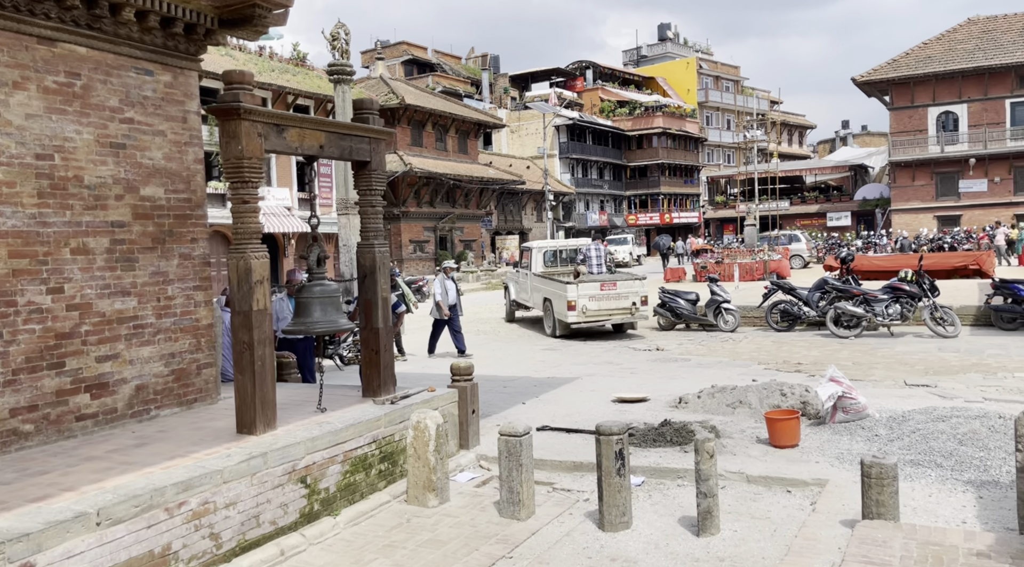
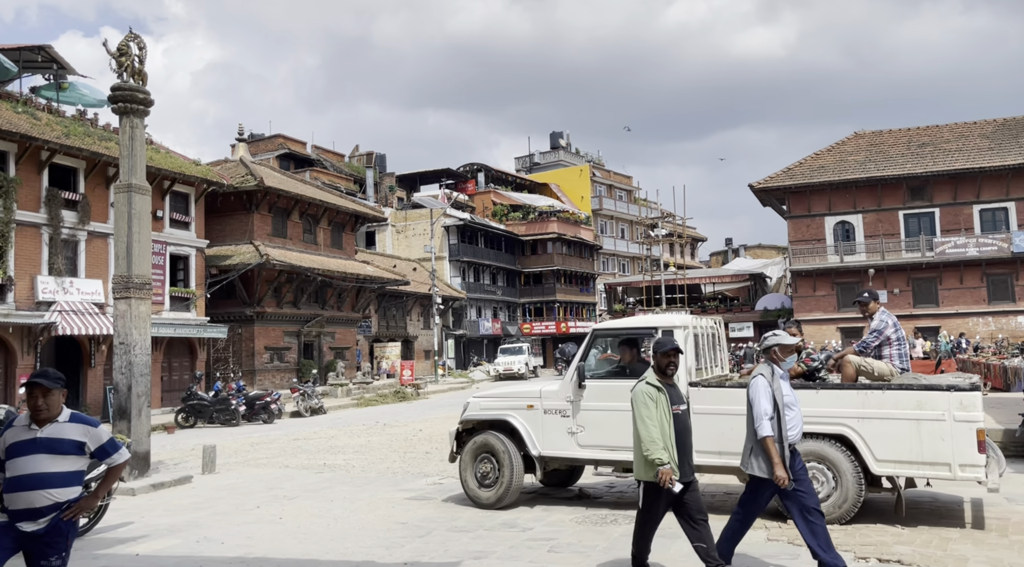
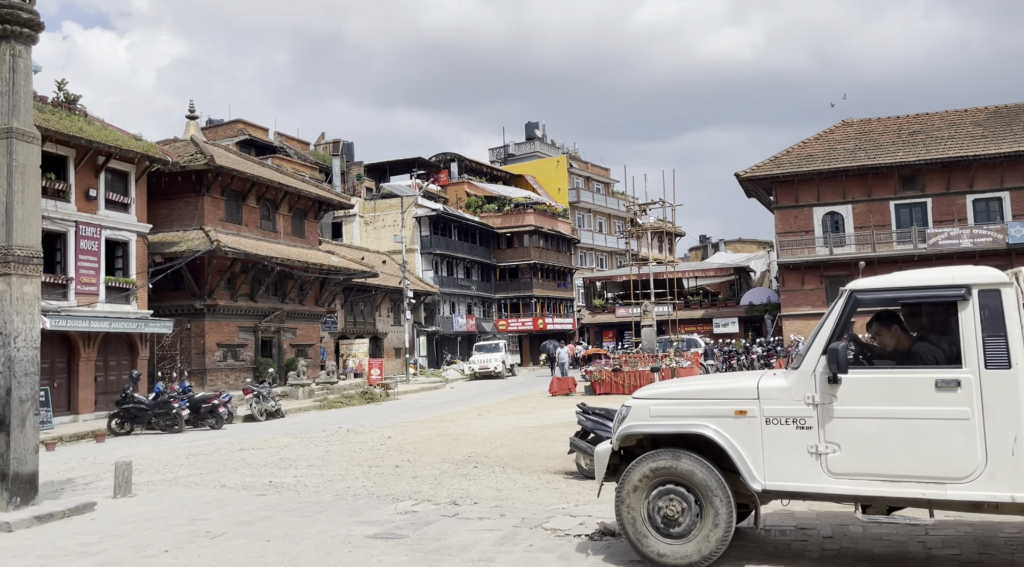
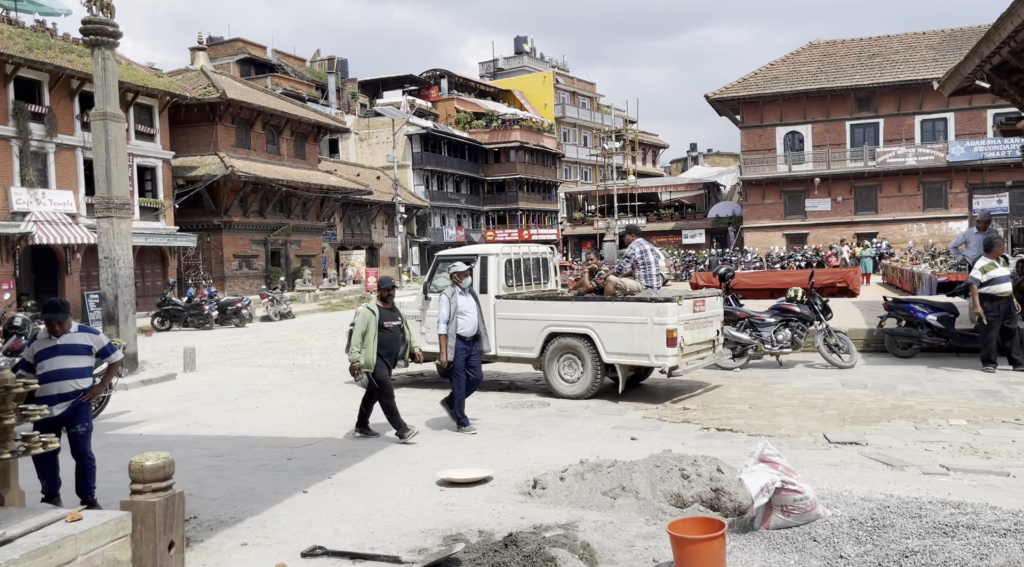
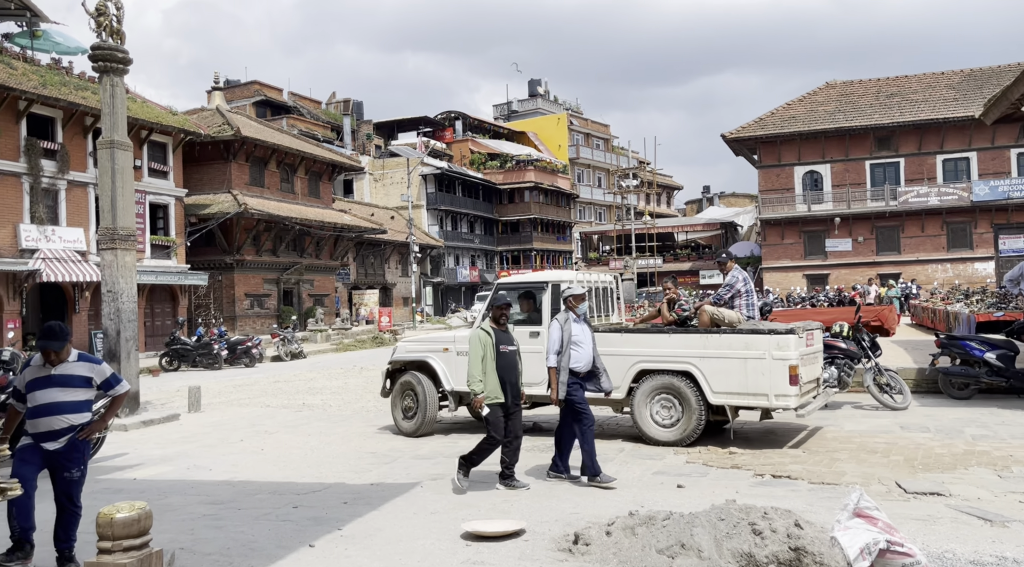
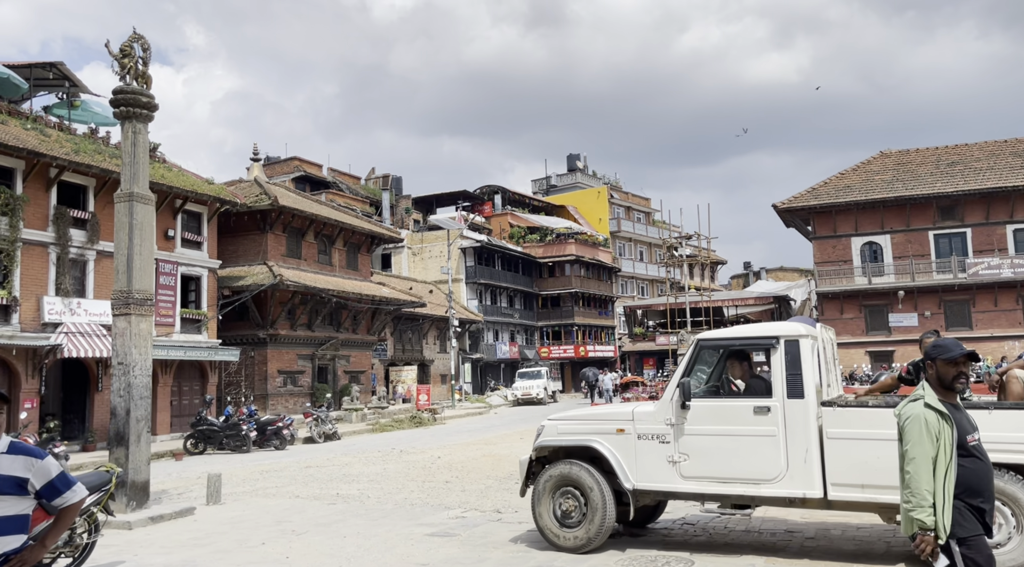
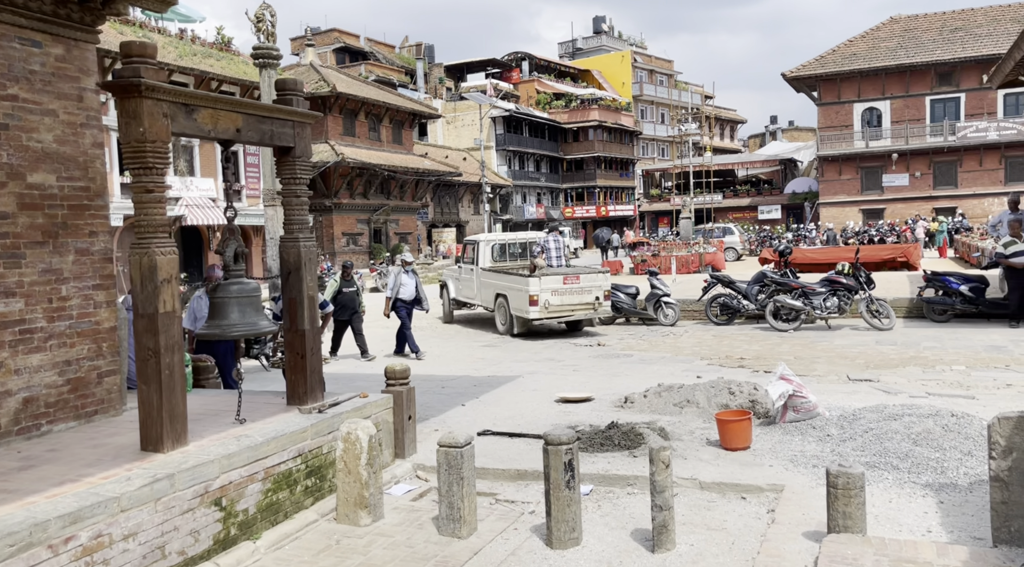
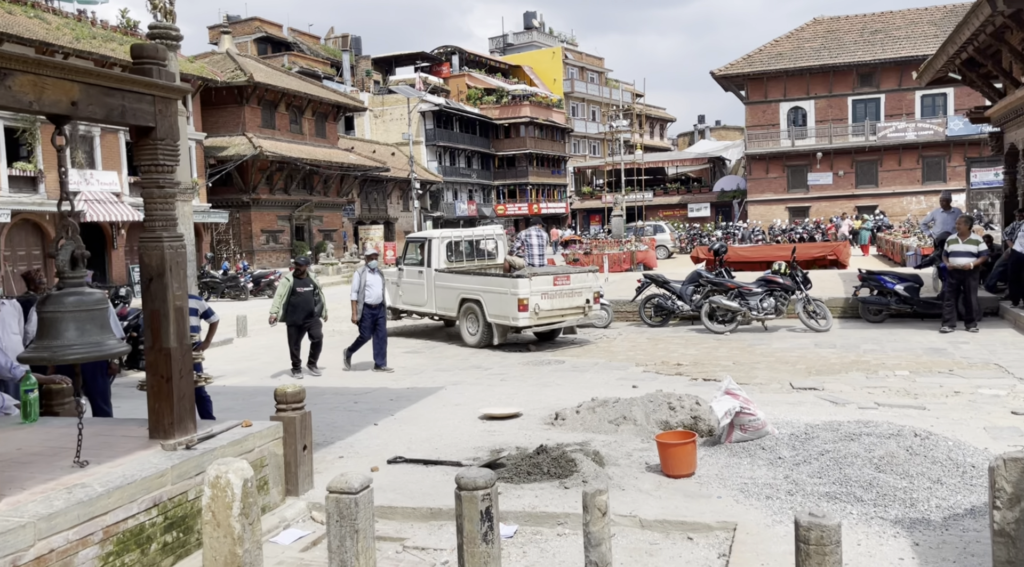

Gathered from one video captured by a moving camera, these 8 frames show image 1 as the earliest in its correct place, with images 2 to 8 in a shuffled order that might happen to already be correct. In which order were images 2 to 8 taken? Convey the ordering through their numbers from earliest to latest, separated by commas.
7, 8, 4, 5, 2, 6, 3
